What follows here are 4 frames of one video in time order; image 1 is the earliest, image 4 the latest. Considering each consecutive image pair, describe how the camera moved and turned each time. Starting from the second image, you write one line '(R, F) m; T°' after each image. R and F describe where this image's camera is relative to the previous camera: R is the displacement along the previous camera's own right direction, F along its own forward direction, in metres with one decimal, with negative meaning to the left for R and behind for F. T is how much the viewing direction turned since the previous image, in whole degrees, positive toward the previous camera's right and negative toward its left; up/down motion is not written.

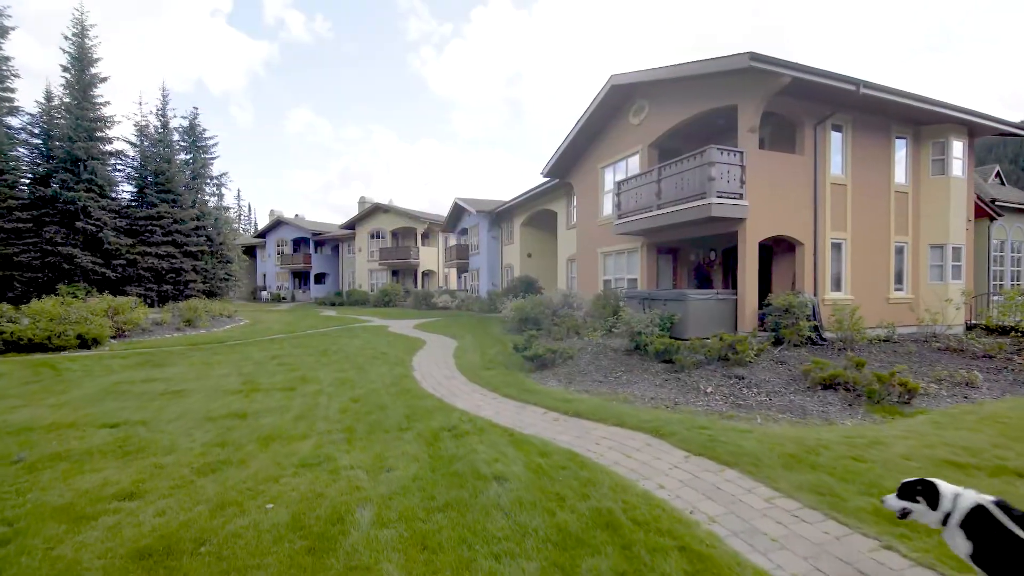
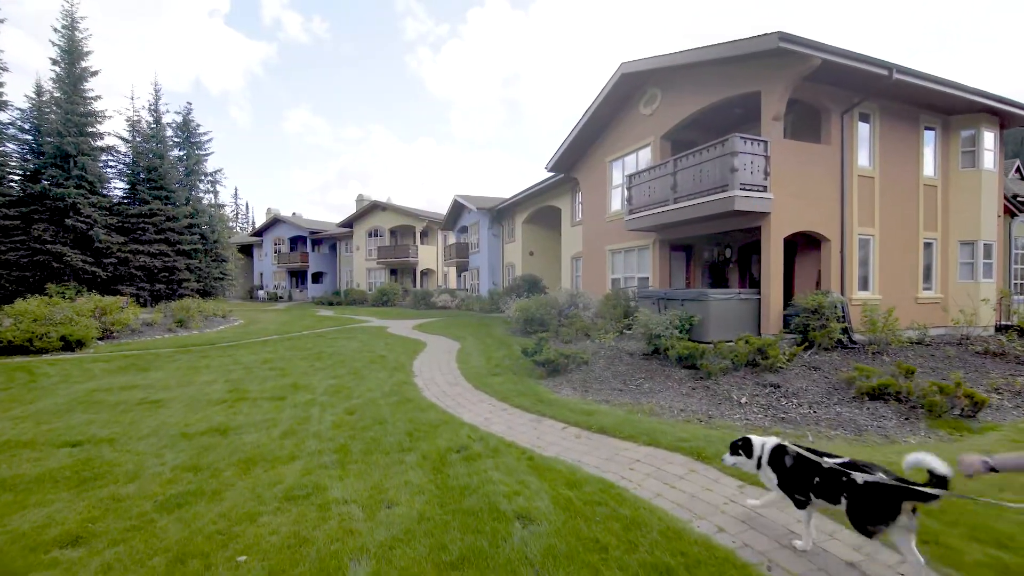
(-0.2, +0.7) m; 0°
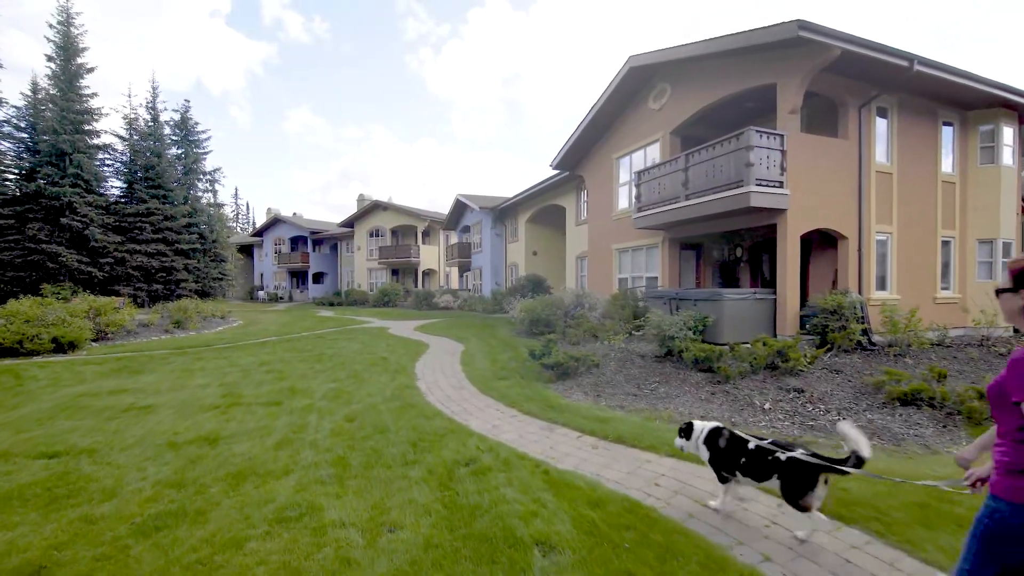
(-0.1, +0.4) m; 0°
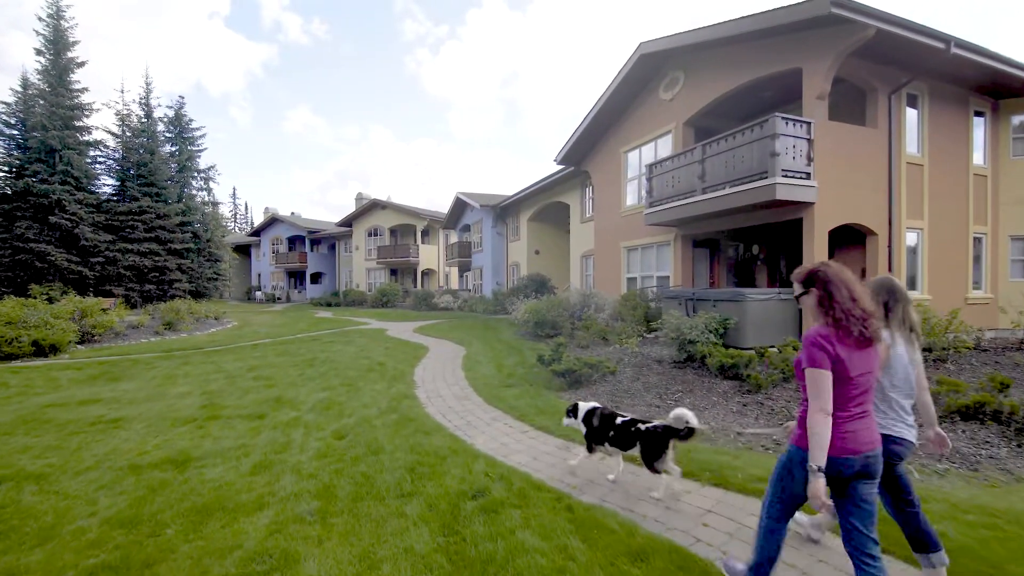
(-0.1, +0.7) m; 0°
